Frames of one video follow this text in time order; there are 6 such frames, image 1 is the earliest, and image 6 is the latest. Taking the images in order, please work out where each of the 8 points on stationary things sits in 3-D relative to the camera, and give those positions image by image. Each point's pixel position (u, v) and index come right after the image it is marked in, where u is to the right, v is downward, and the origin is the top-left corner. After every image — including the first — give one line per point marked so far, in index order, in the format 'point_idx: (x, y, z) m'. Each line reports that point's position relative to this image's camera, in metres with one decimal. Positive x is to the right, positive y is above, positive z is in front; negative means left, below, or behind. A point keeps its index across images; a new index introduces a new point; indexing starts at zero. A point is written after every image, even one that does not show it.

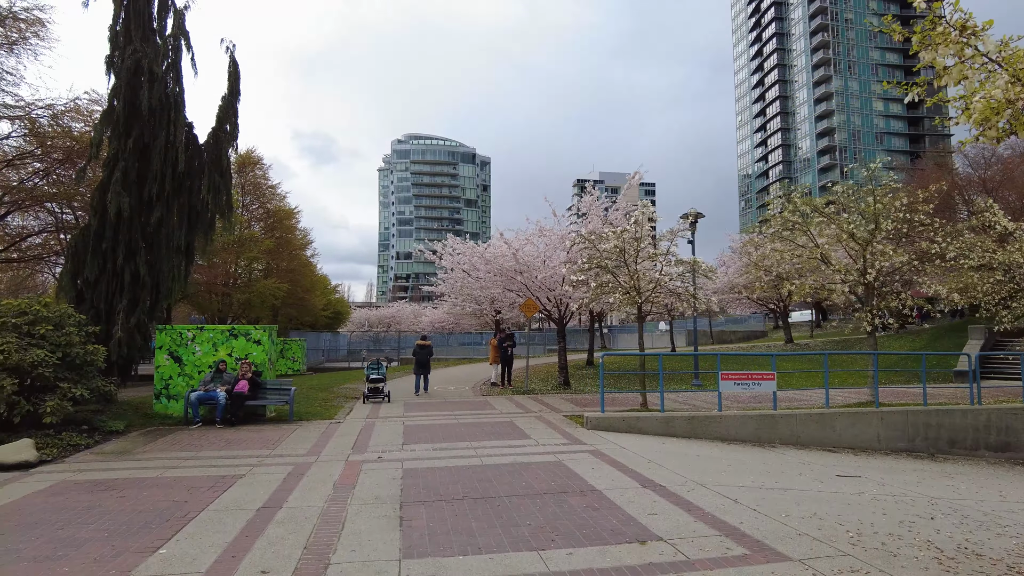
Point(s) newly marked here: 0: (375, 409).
0: (-2.8, -2.5, +13.2) m
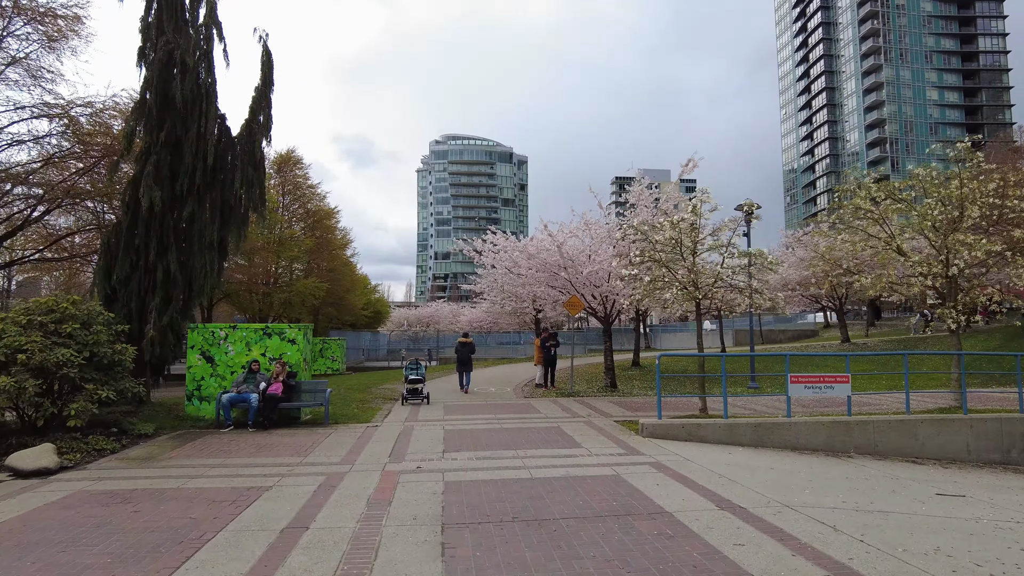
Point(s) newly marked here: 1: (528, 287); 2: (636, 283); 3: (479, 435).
0: (-1.9, -2.4, +12.5) m
1: (+0.5, +0.1, +19.2) m
2: (+2.4, +0.1, +12.3) m
3: (-0.5, -2.2, +9.7) m
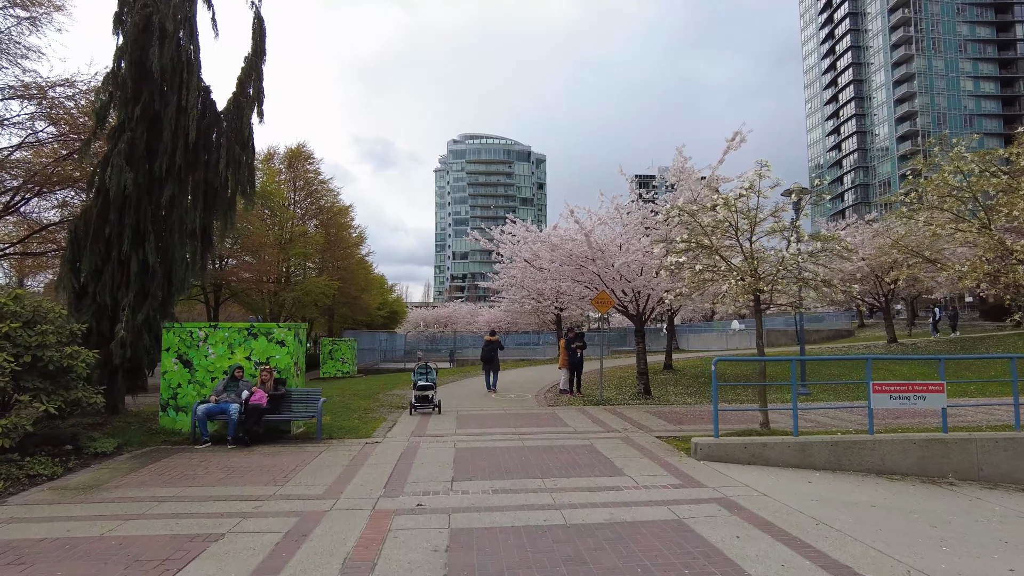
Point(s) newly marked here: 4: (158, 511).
0: (-1.5, -2.3, +11.0) m
1: (+1.1, +0.2, +17.5) m
2: (+2.7, +0.2, +10.6) m
3: (-0.2, -2.1, +8.1) m
4: (-3.1, -2.0, +5.7) m
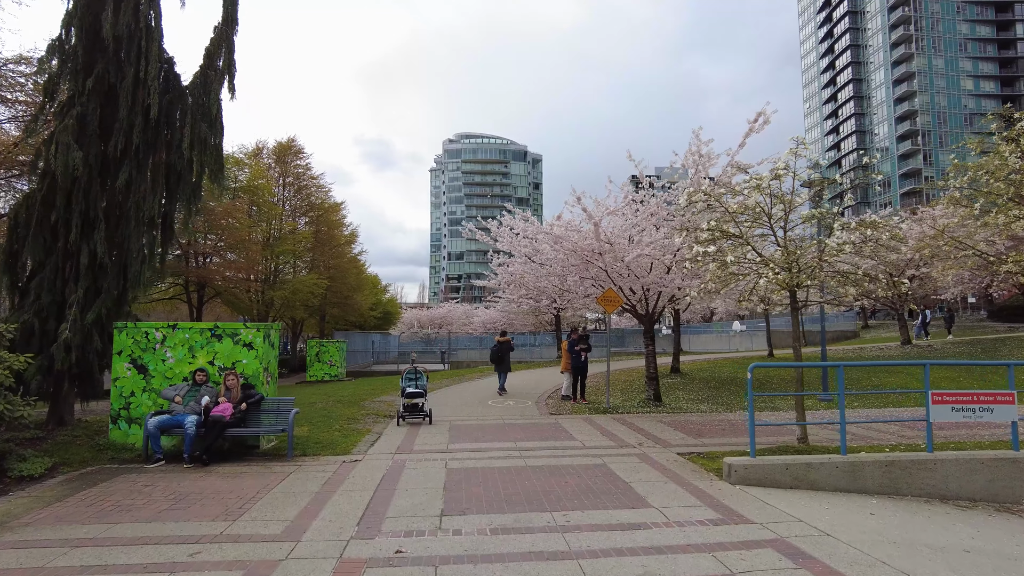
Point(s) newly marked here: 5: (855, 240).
0: (-1.5, -2.2, +9.7) m
1: (+1.0, +0.2, +16.3) m
2: (+2.7, +0.3, +9.4) m
3: (-0.2, -2.0, +6.9) m
4: (-3.1, -1.9, +4.5) m
5: (+4.4, +0.6, +8.2) m
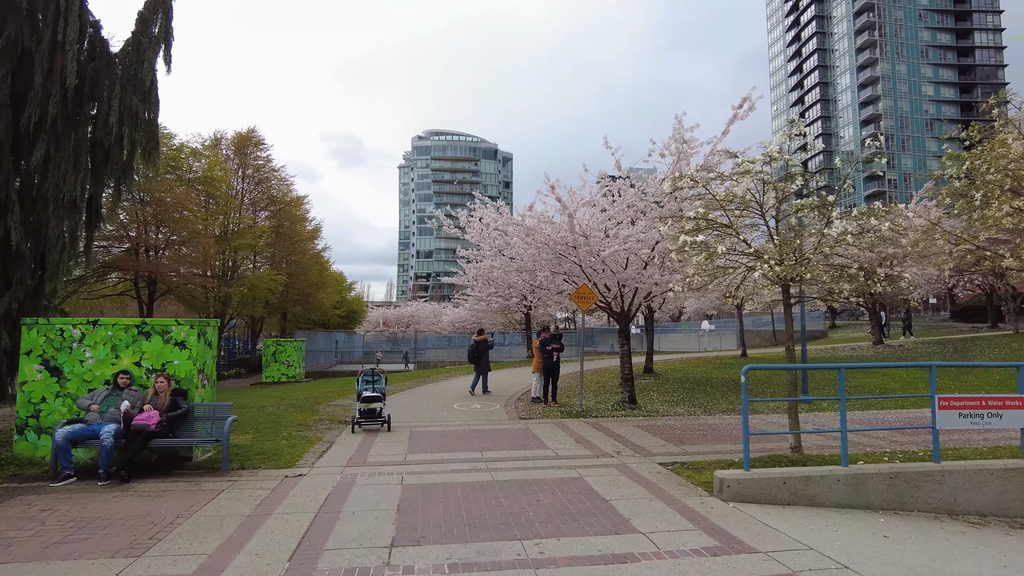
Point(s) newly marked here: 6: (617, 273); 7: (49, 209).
0: (-2.0, -2.1, +8.8) m
1: (+0.3, +0.3, +15.5) m
2: (+2.3, +0.4, +8.7) m
3: (-0.5, -2.0, +6.1) m
4: (-3.3, -1.8, +3.5) m
5: (+4.0, +0.7, +7.5) m
6: (+1.9, +0.3, +11.6) m
7: (-6.2, +1.1, +8.6) m
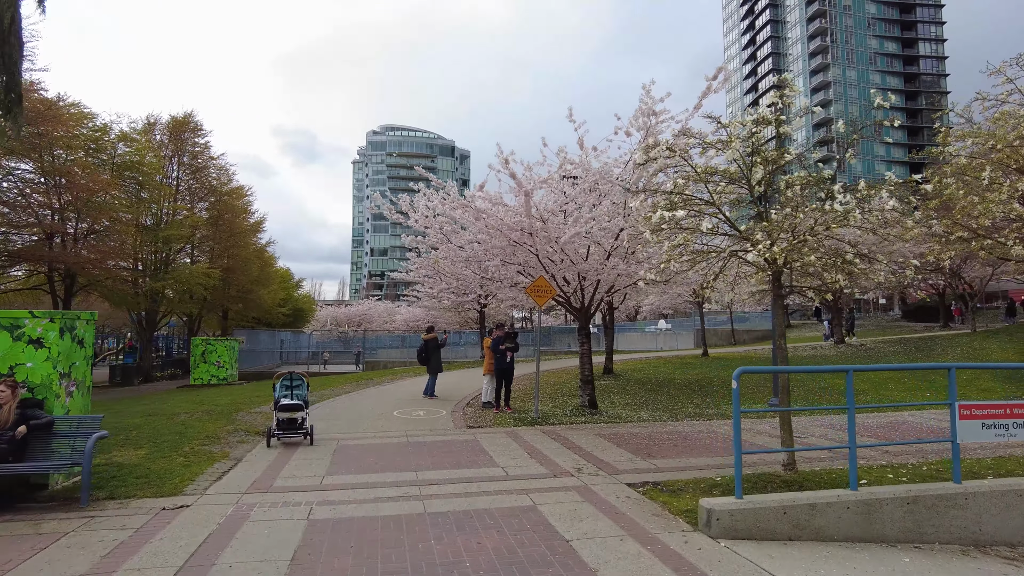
0: (-2.6, -2.0, +7.3) m
1: (-0.8, +0.5, +14.2) m
2: (+1.7, +0.5, +7.5) m
3: (-1.0, -1.8, +4.7) m
4: (-3.6, -1.6, +2.0) m
5: (+3.4, +0.8, +6.4) m
6: (+1.1, +0.4, +10.4) m
7: (-6.8, +1.2, +6.8) m
